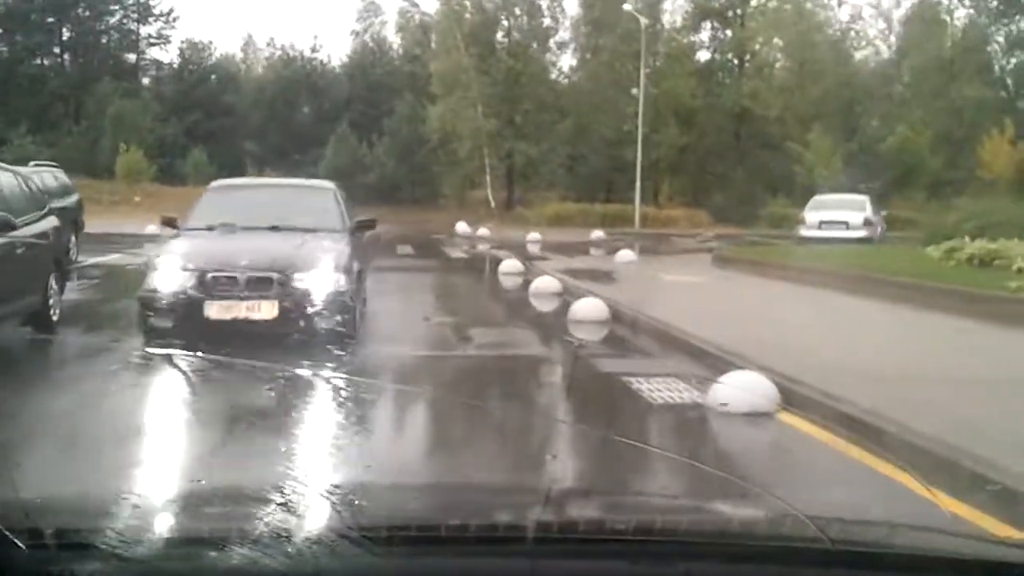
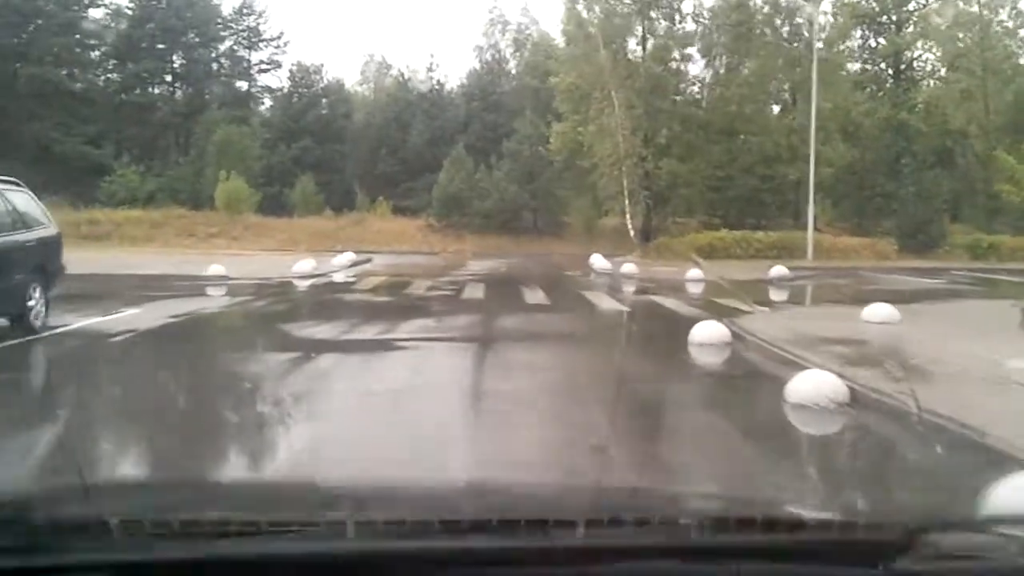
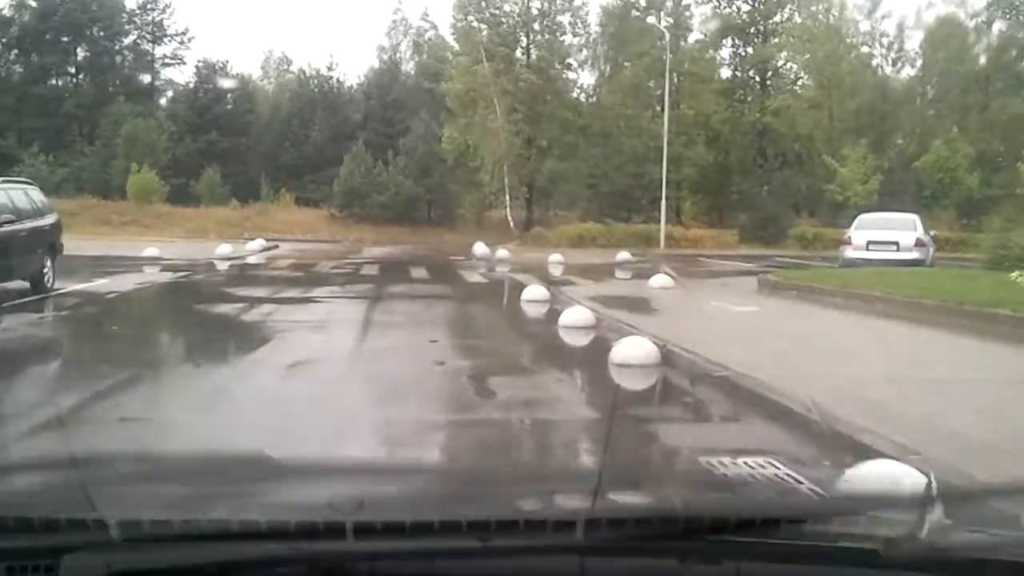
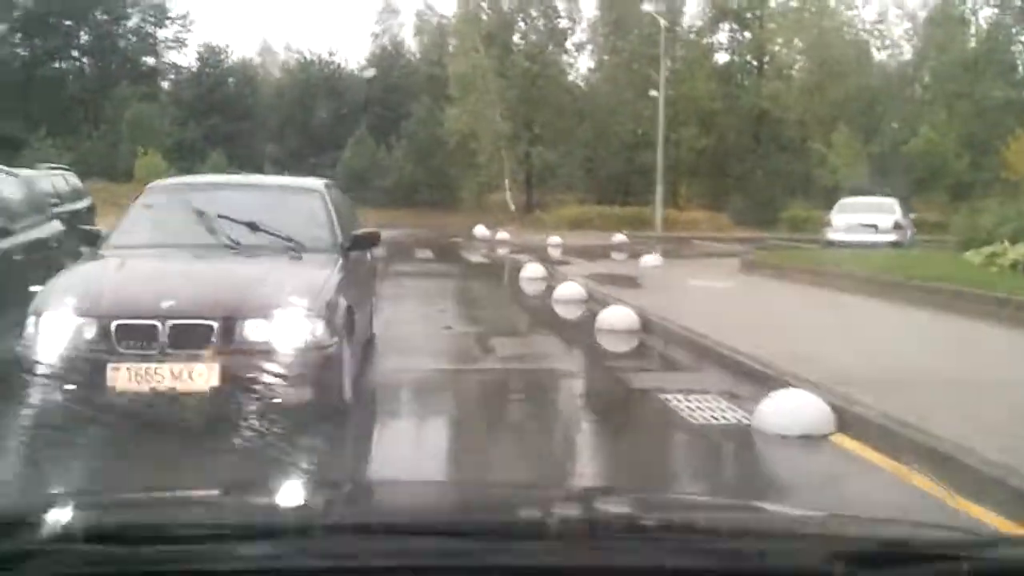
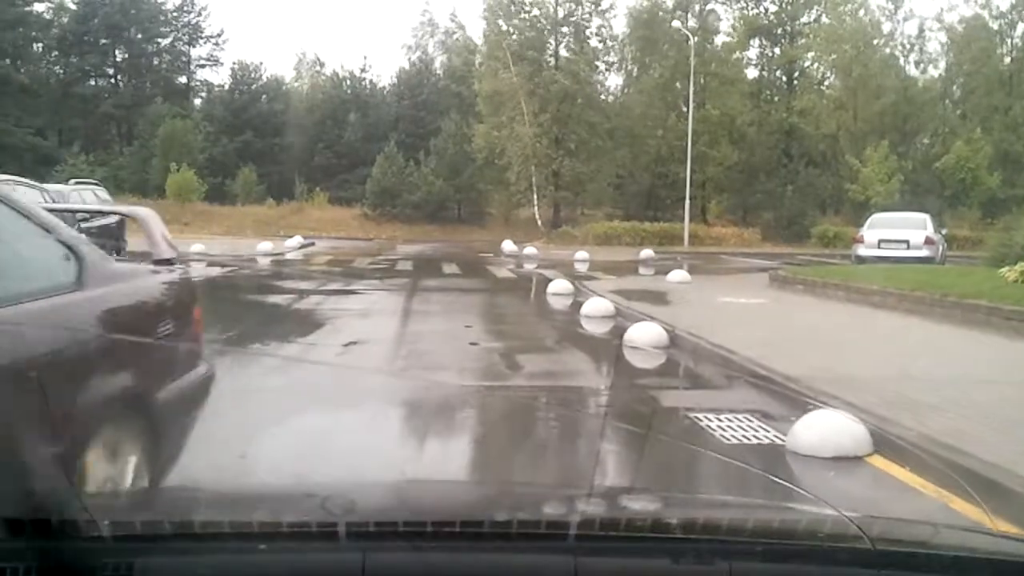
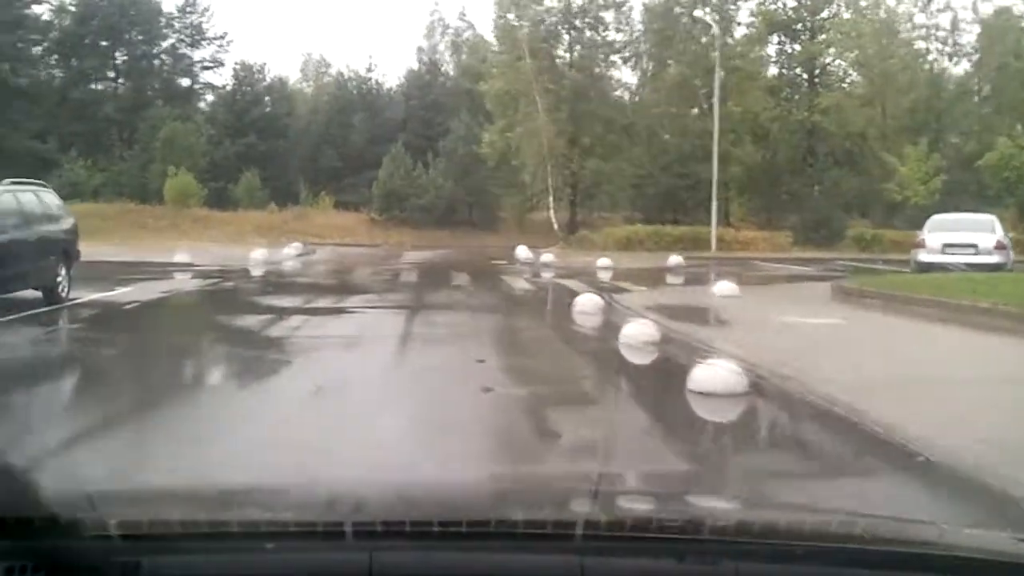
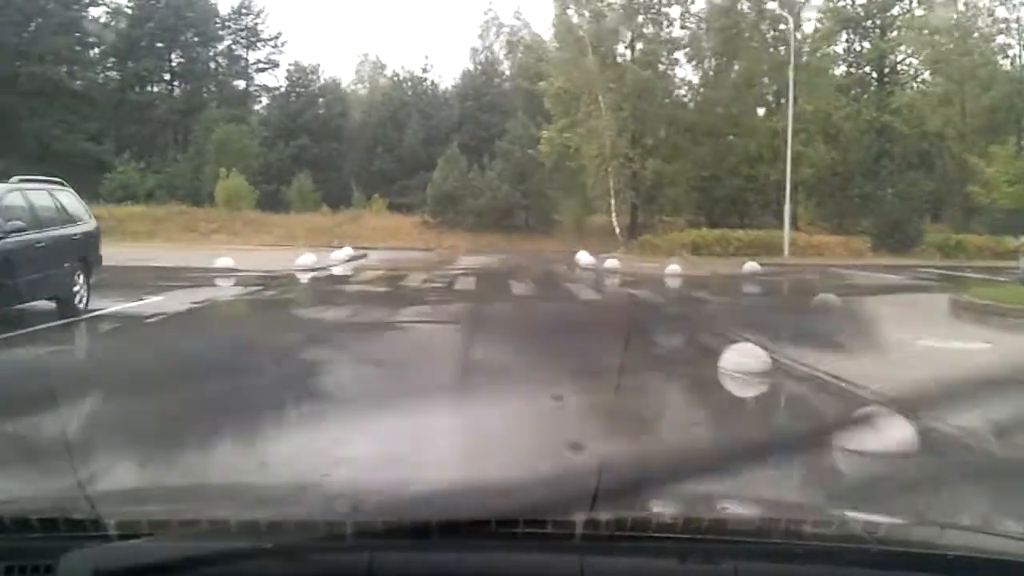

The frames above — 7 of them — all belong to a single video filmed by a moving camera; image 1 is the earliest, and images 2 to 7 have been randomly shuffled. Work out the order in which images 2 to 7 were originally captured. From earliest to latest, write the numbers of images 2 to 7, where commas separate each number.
4, 5, 3, 6, 7, 2
